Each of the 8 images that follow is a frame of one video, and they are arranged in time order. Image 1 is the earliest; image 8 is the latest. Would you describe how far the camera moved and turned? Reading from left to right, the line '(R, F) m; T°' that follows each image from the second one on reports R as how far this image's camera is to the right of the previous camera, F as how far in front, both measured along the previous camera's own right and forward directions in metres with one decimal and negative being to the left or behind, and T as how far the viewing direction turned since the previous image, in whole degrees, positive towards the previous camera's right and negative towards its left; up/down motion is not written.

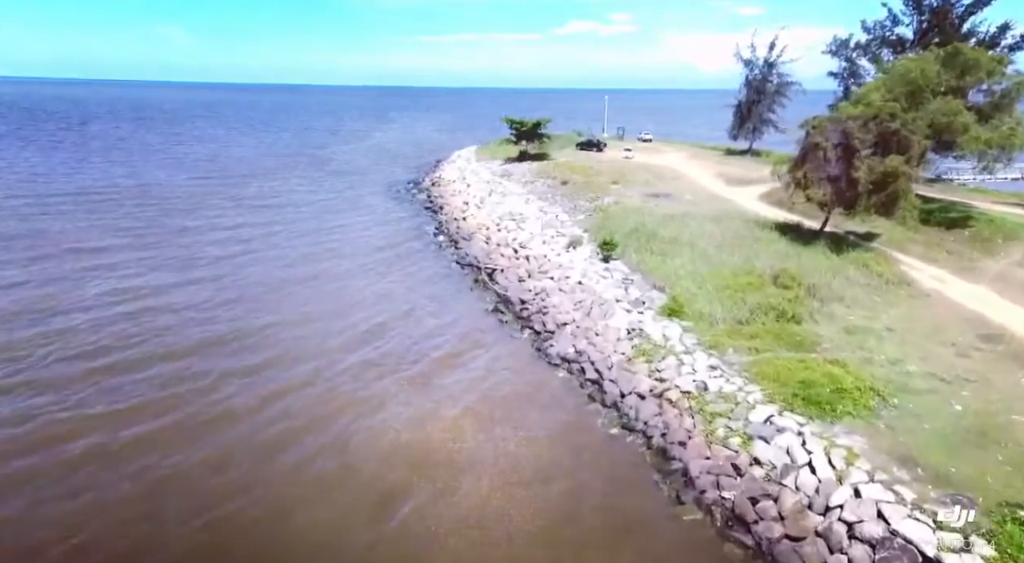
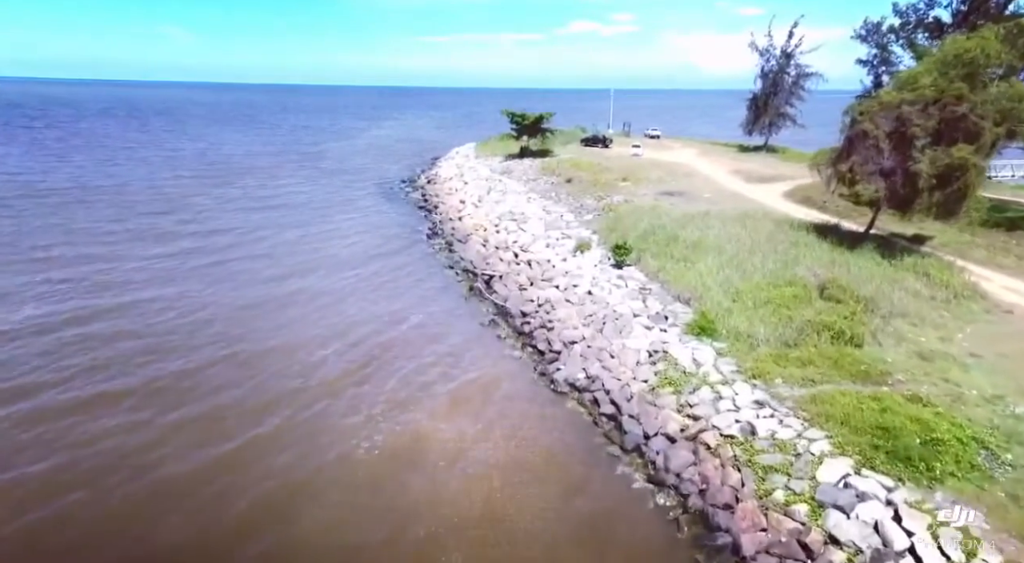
(0.0, +2.4) m; 0°
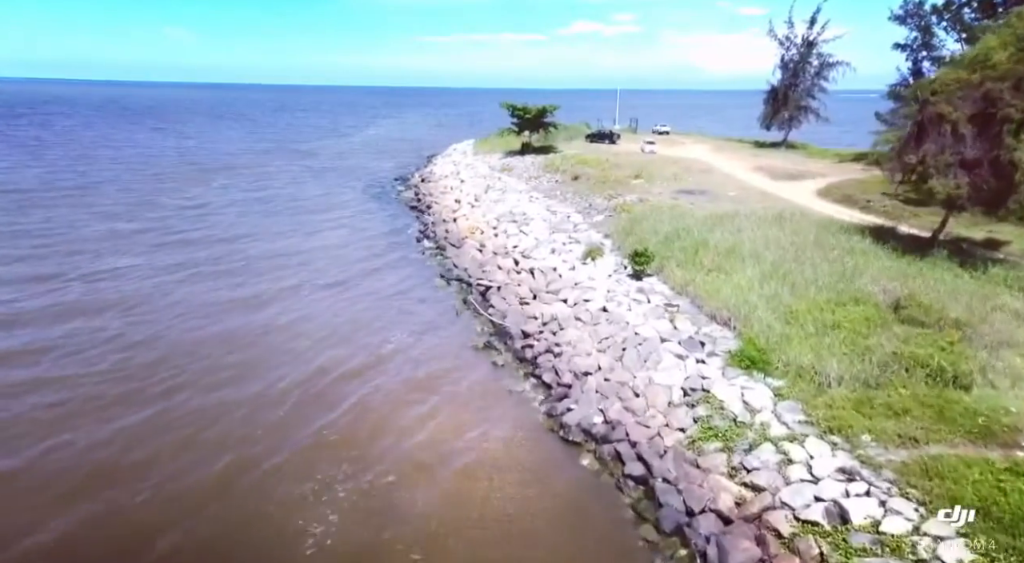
(0.0, +2.6) m; 0°
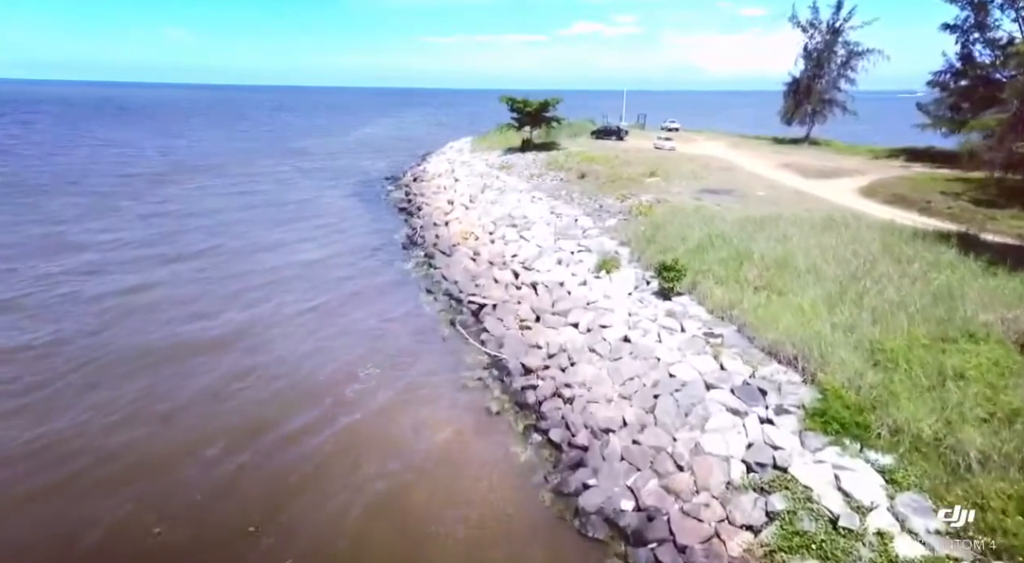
(+0.1, +2.8) m; 0°
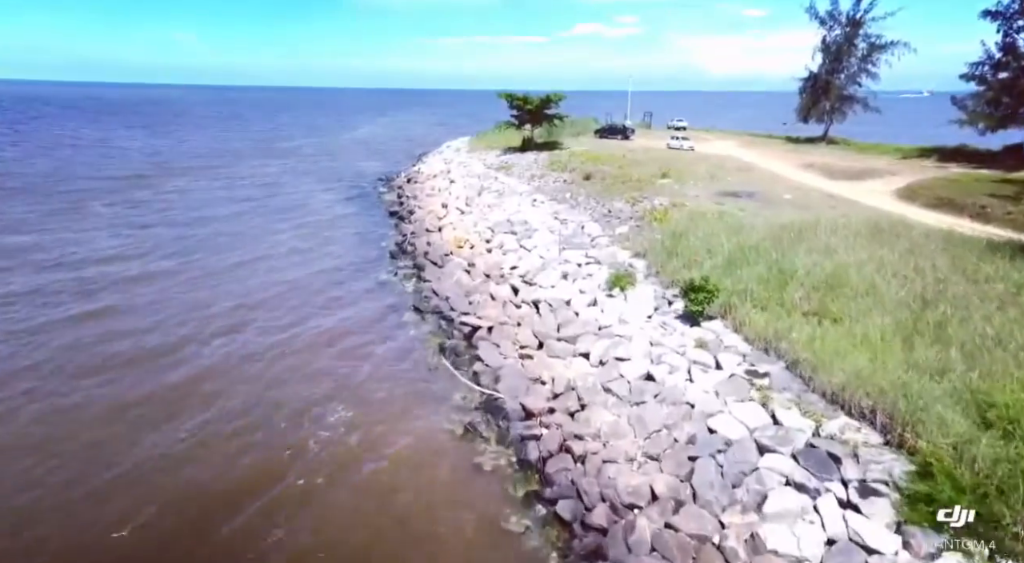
(0.0, +1.9) m; 0°
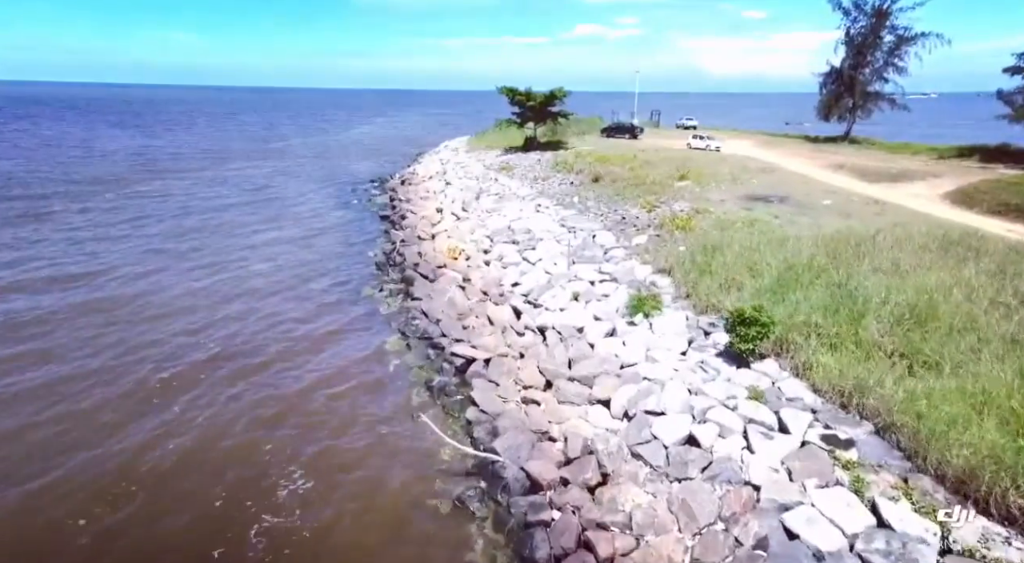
(0.0, +2.0) m; 0°
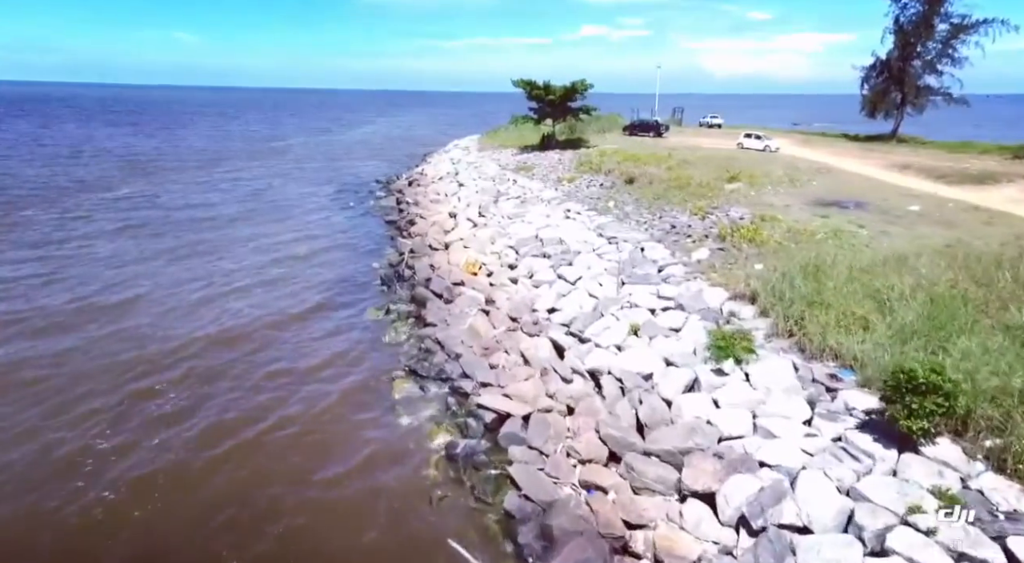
(-0.5, +2.4) m; 0°
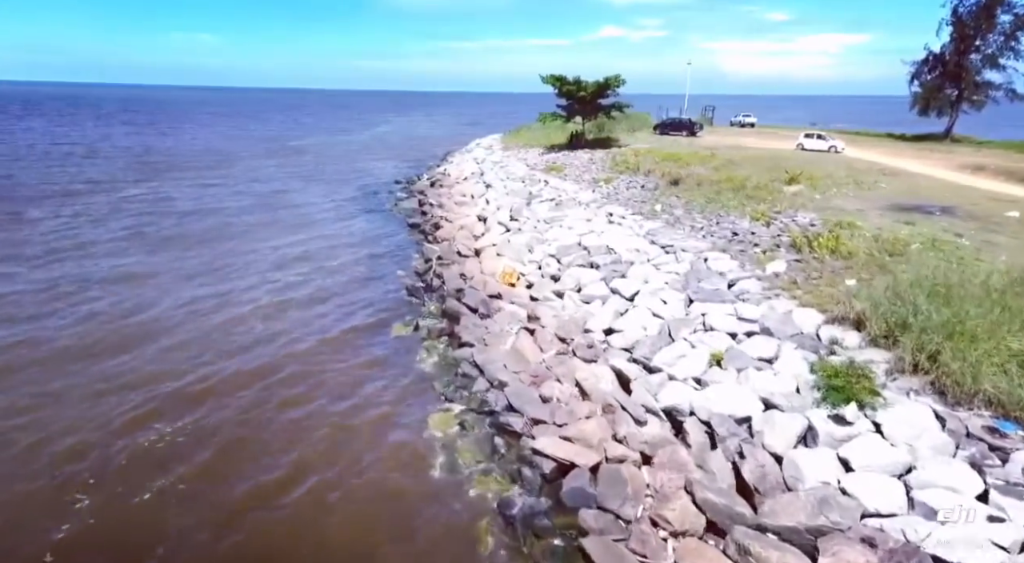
(-0.6, +1.4) m; -1°
